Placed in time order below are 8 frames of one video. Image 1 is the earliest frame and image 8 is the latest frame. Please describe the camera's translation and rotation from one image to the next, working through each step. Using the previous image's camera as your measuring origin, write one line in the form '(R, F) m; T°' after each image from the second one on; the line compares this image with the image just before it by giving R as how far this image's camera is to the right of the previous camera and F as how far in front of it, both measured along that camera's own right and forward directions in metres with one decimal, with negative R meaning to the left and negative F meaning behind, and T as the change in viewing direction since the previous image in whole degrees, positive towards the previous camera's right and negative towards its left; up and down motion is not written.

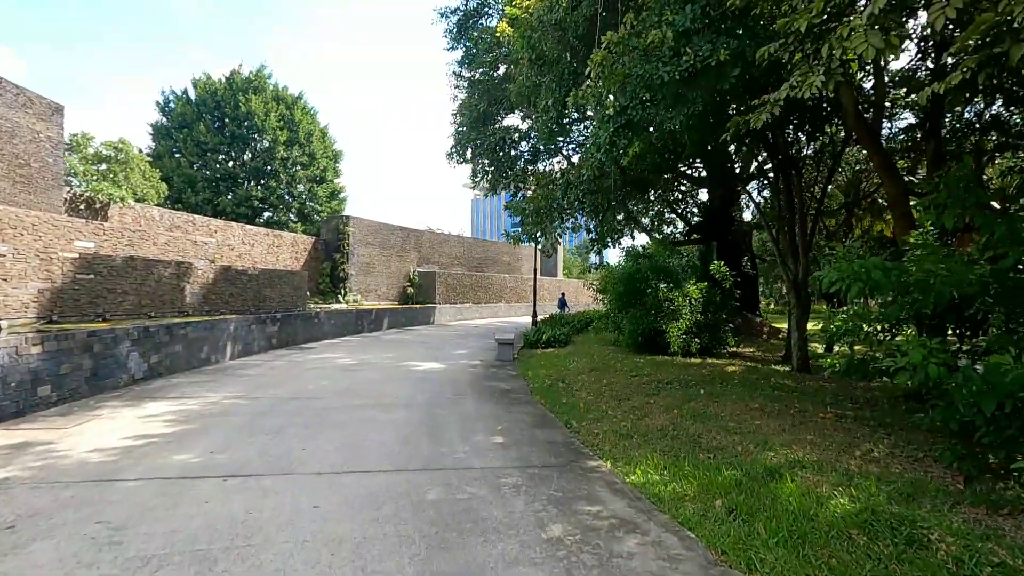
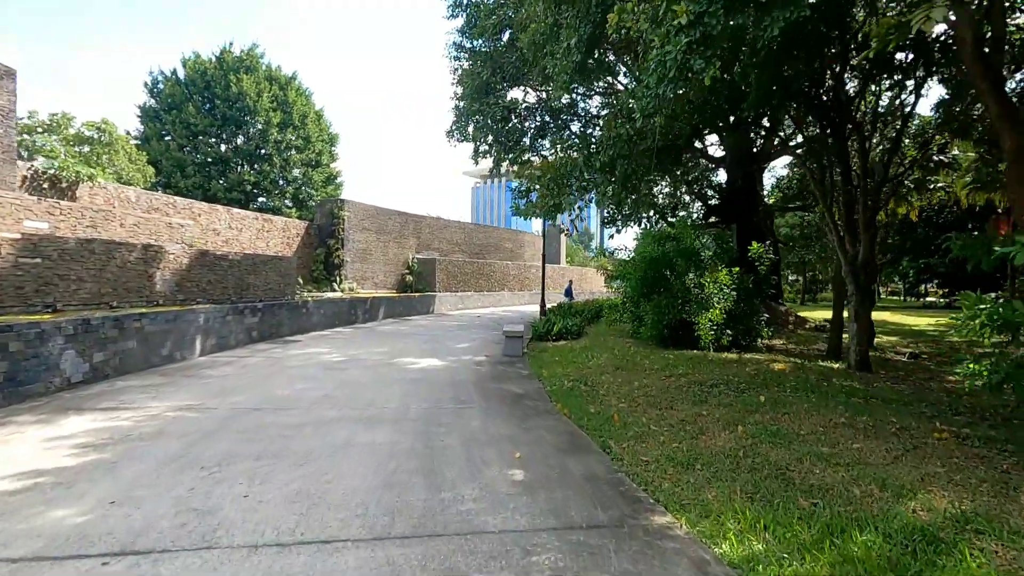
(-0.2, +1.5) m; 0°
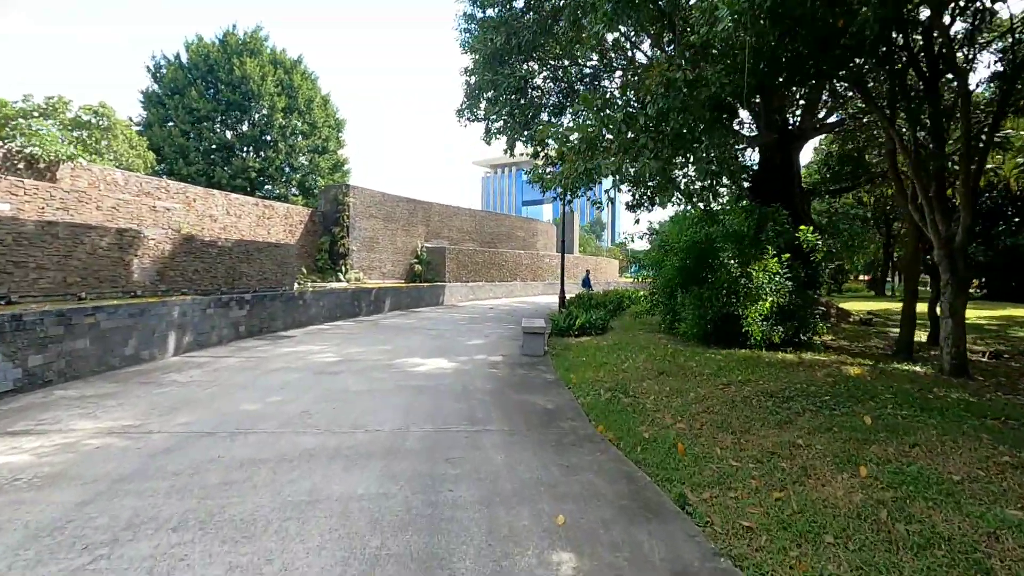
(-0.2, +1.5) m; -1°
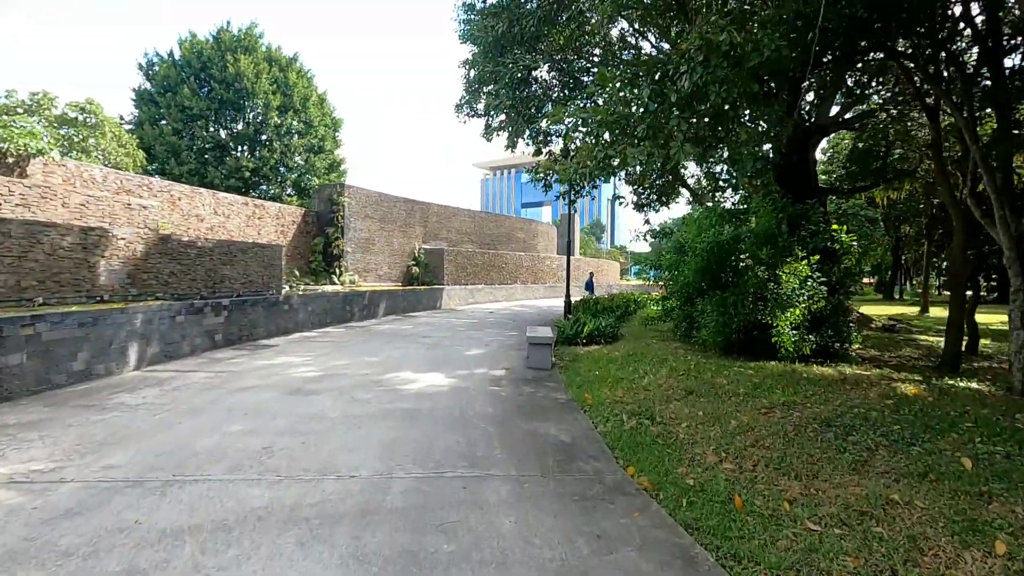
(-0.1, +1.0) m; 0°
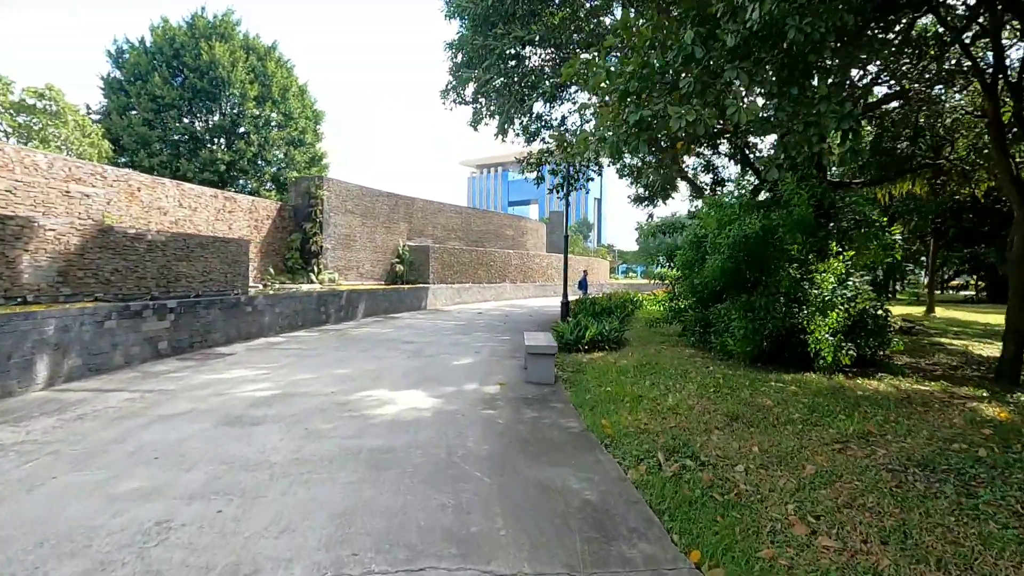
(-0.1, +1.4) m; +1°
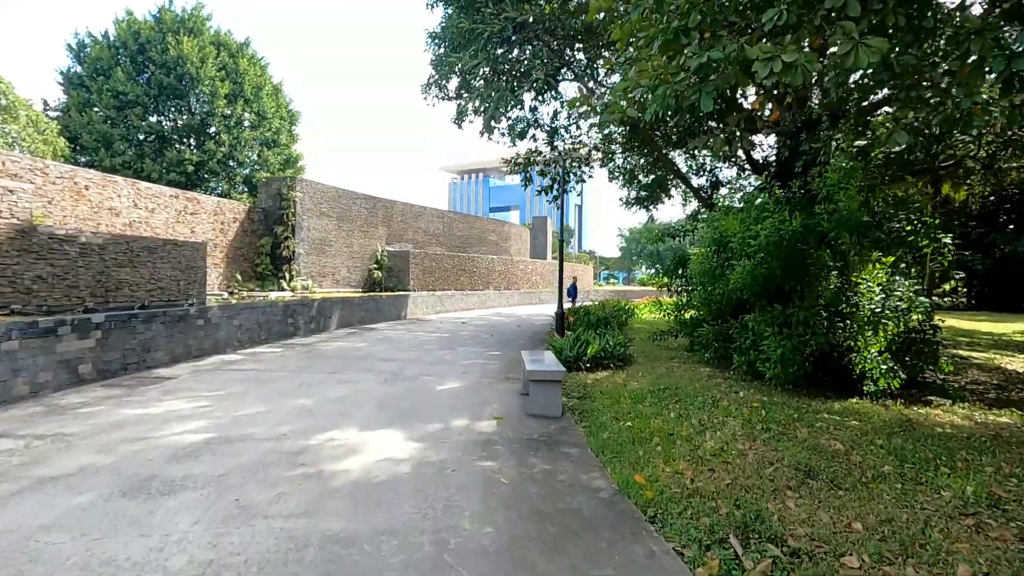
(-0.2, +1.3) m; +2°
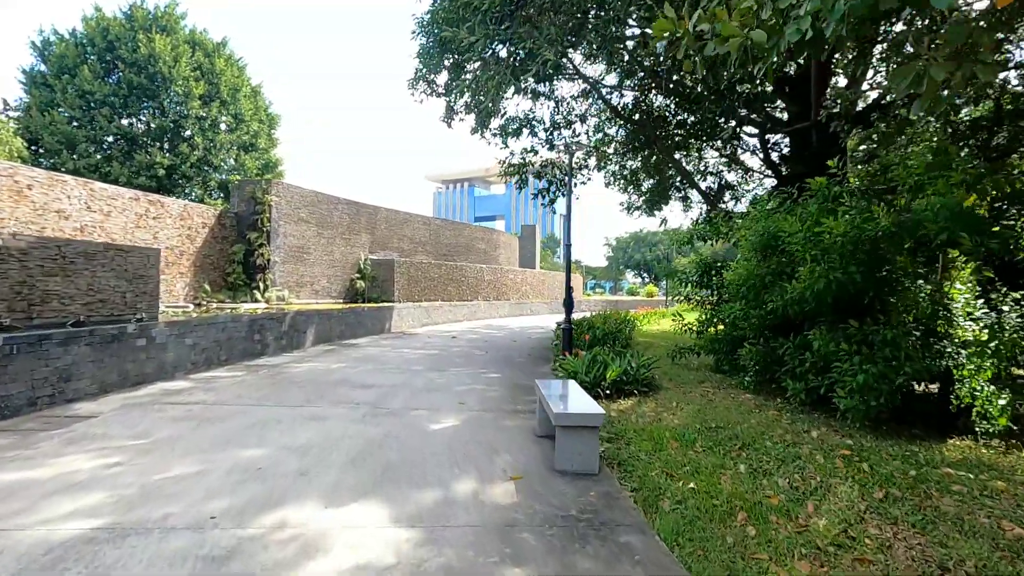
(-0.3, +1.5) m; +2°
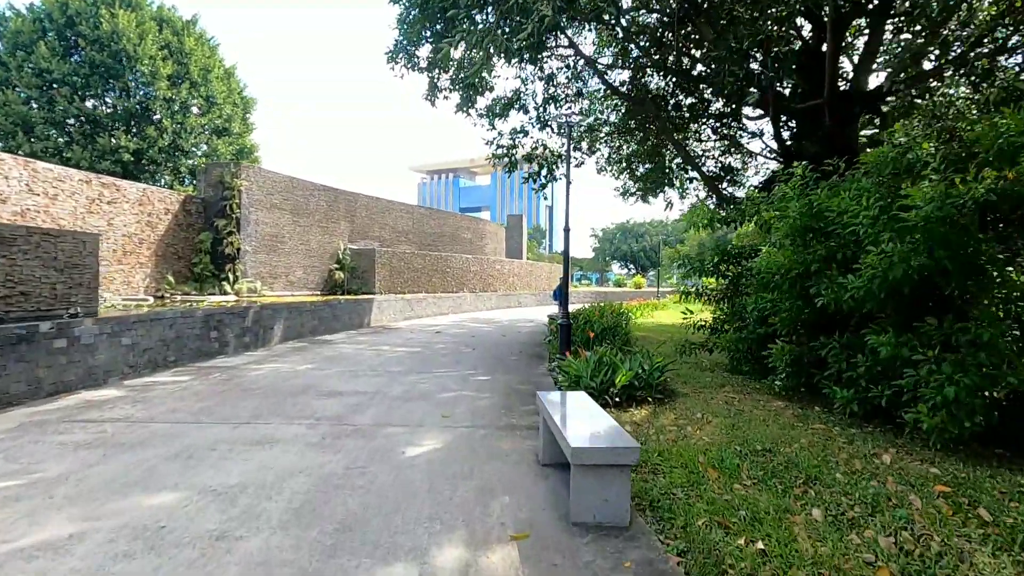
(-0.1, +1.2) m; +2°
